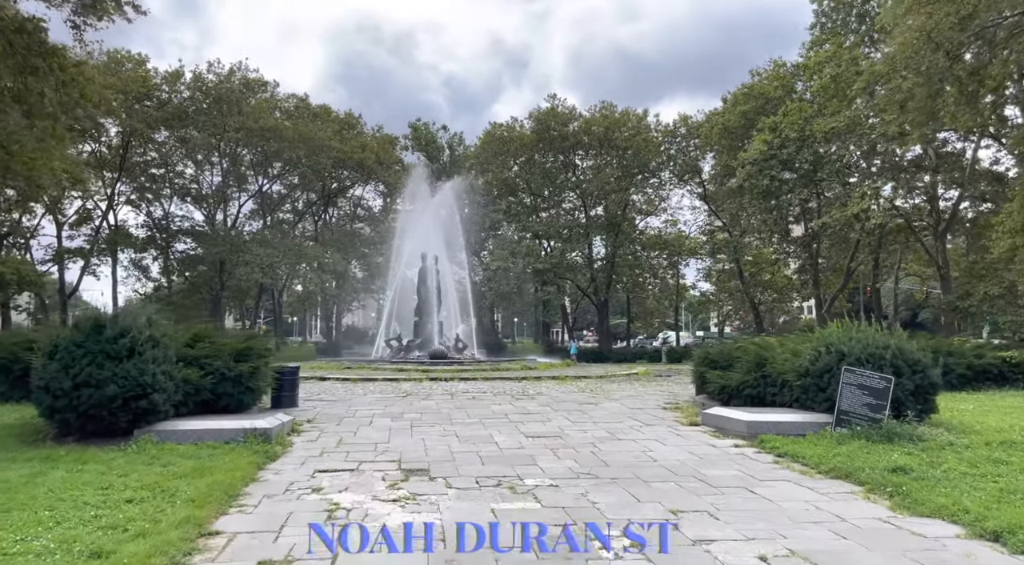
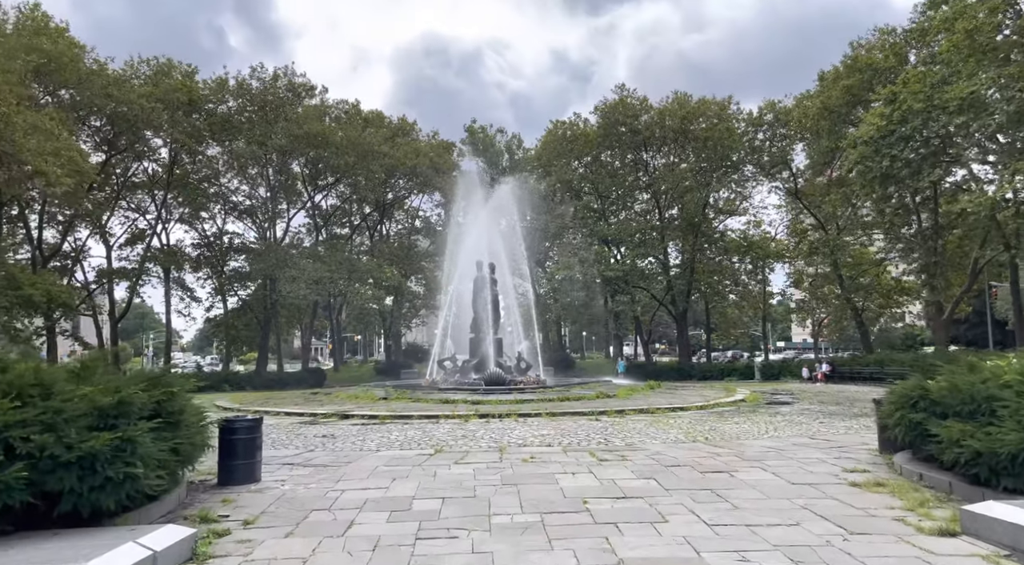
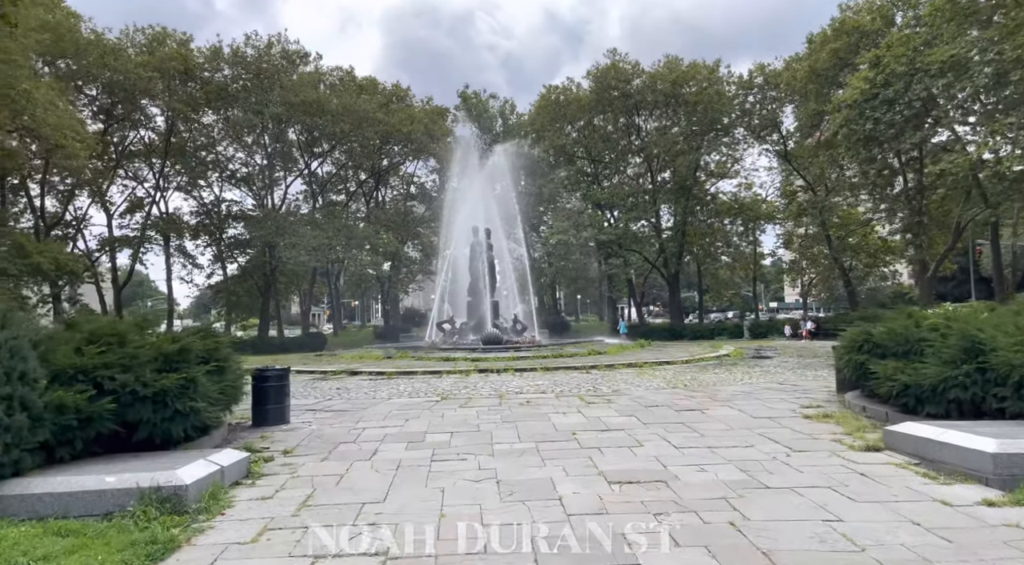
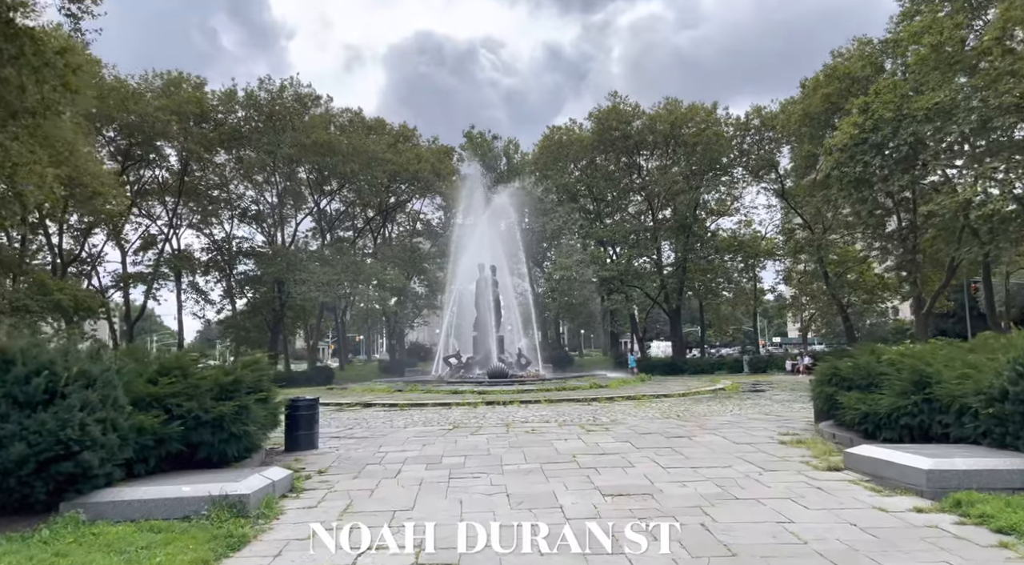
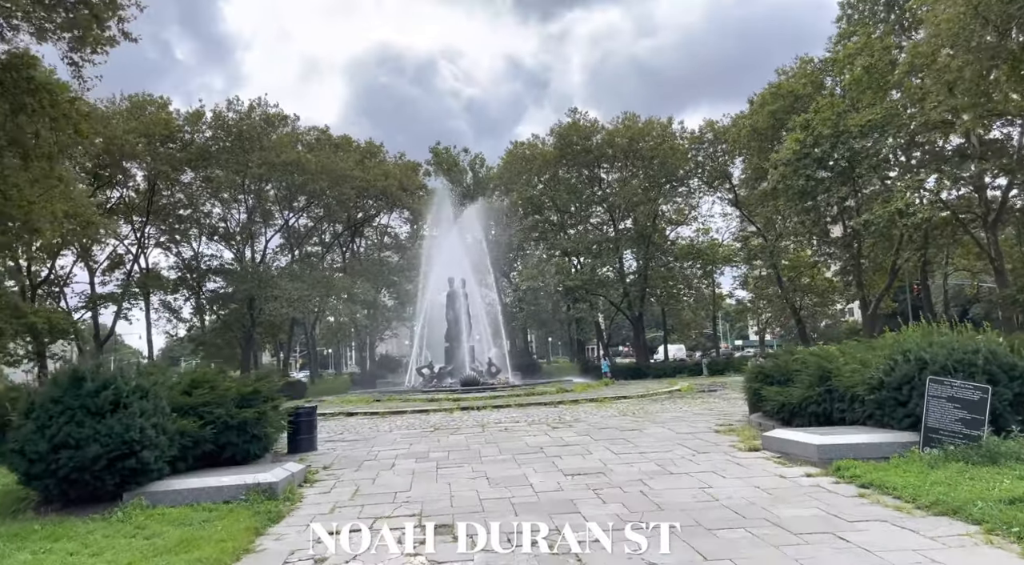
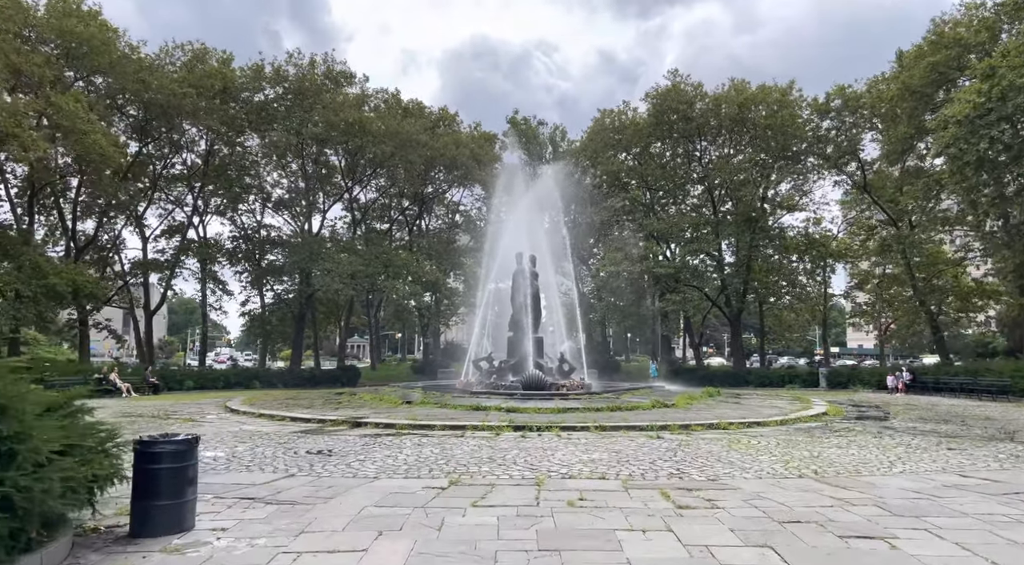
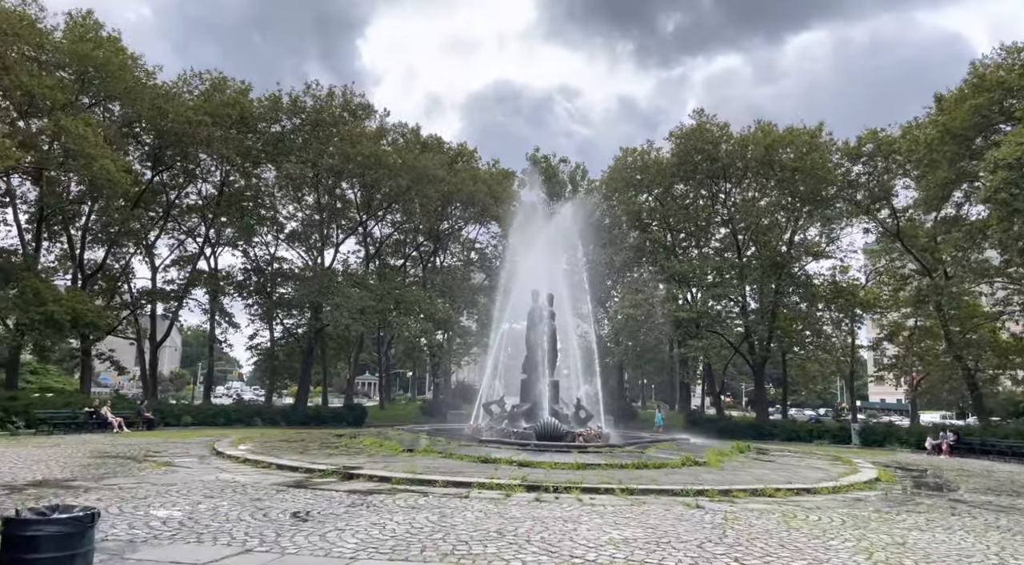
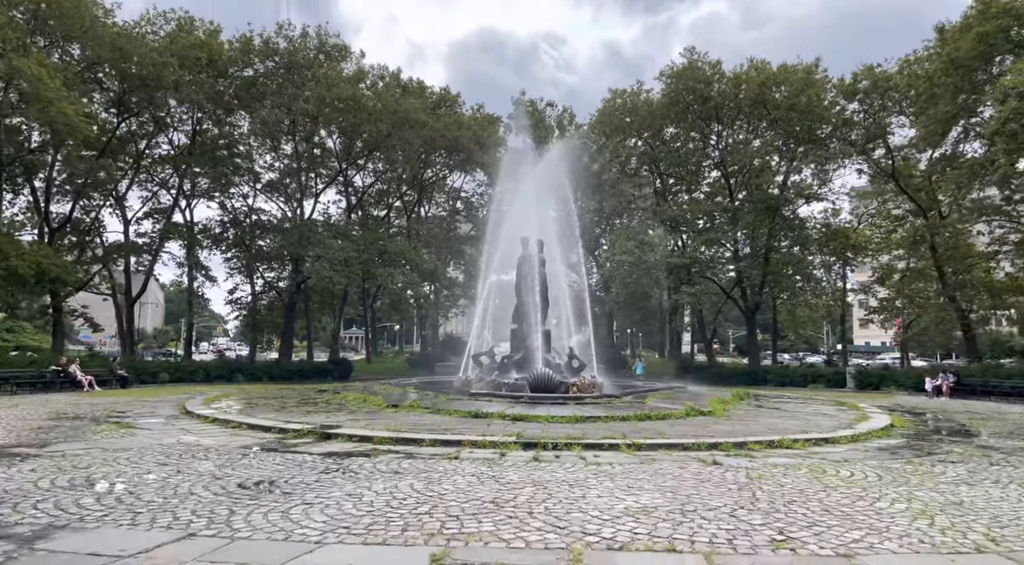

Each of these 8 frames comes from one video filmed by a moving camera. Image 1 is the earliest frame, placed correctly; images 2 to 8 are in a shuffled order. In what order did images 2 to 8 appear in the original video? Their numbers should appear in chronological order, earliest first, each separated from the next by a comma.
5, 4, 3, 2, 6, 7, 8
